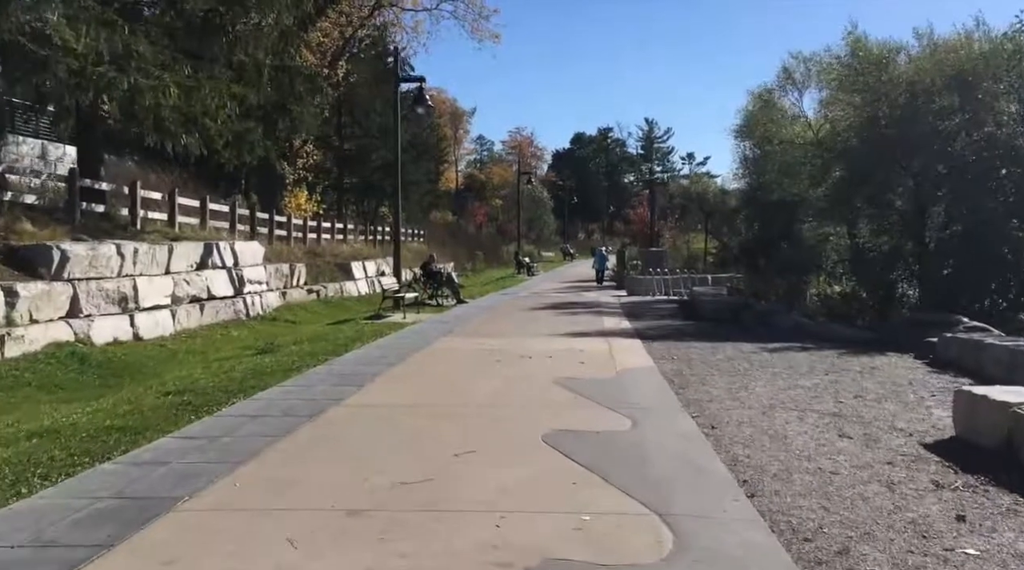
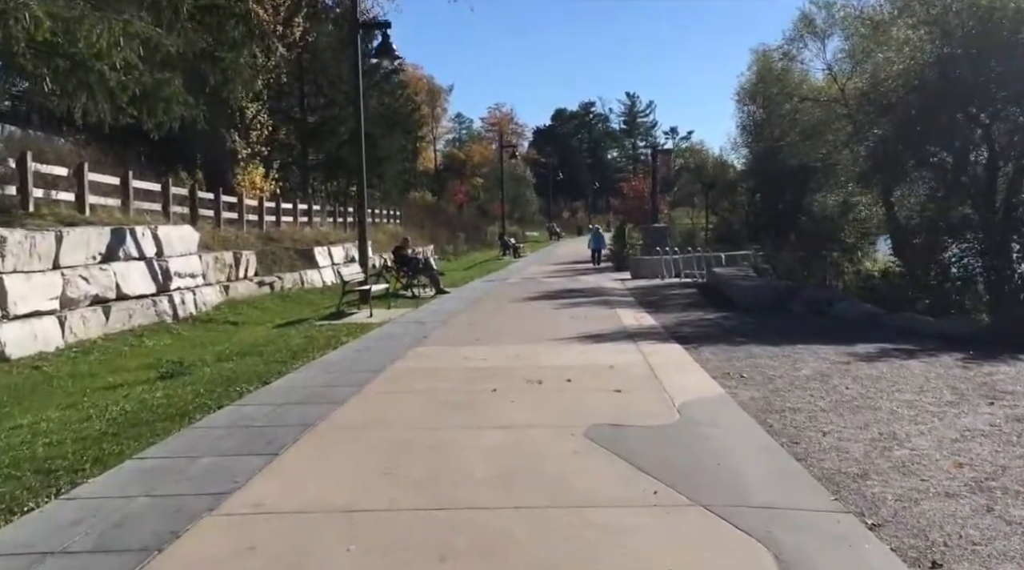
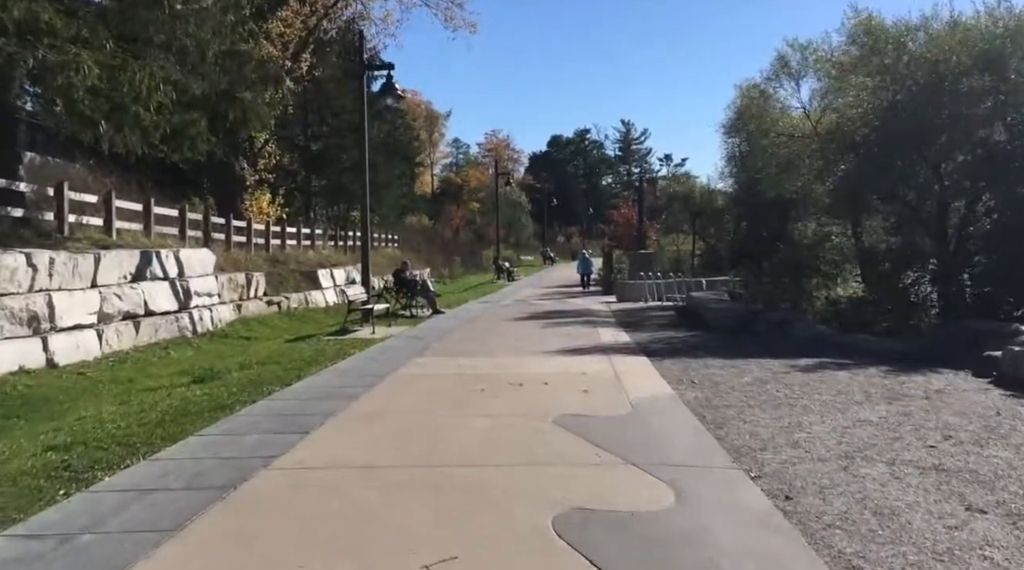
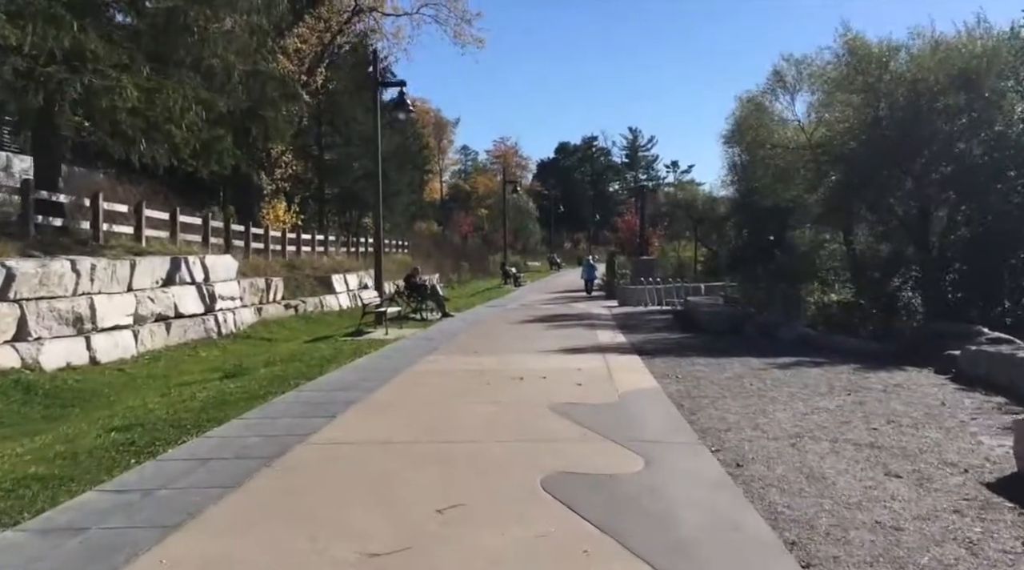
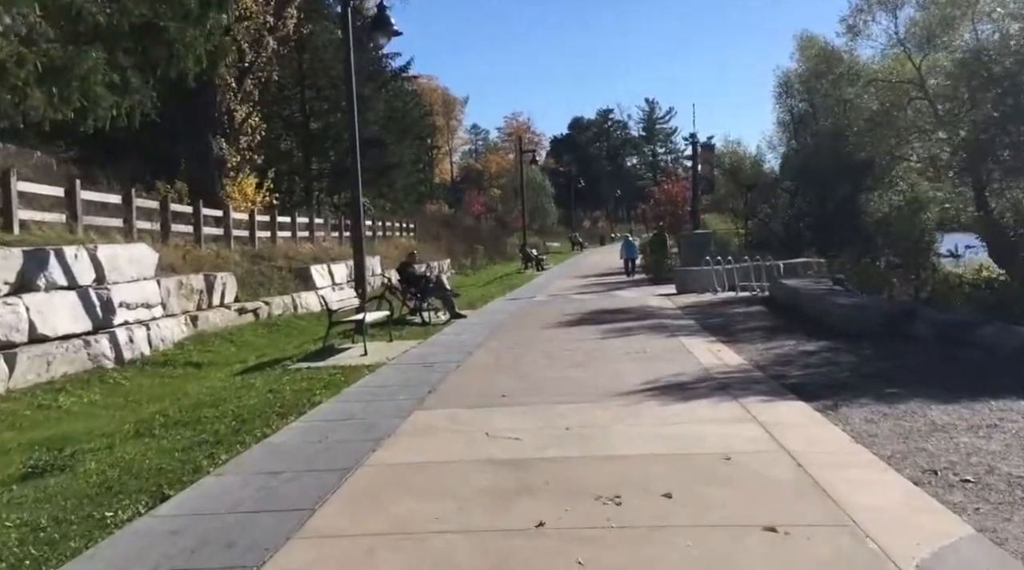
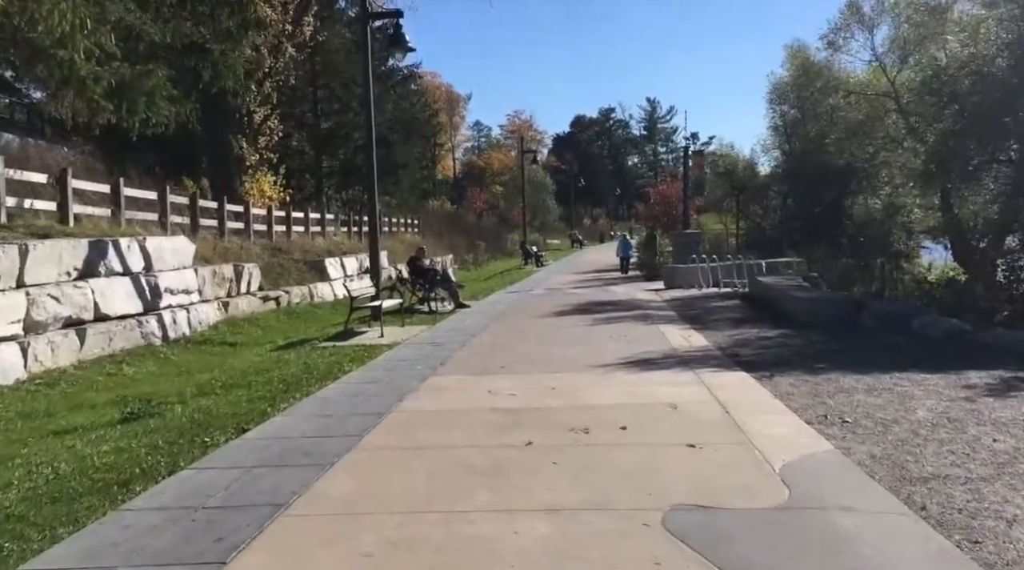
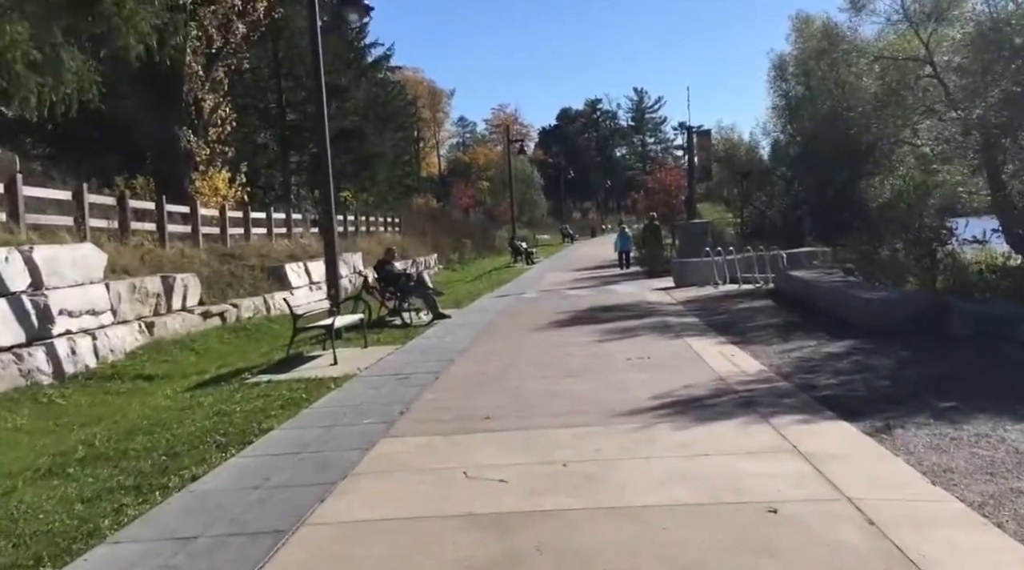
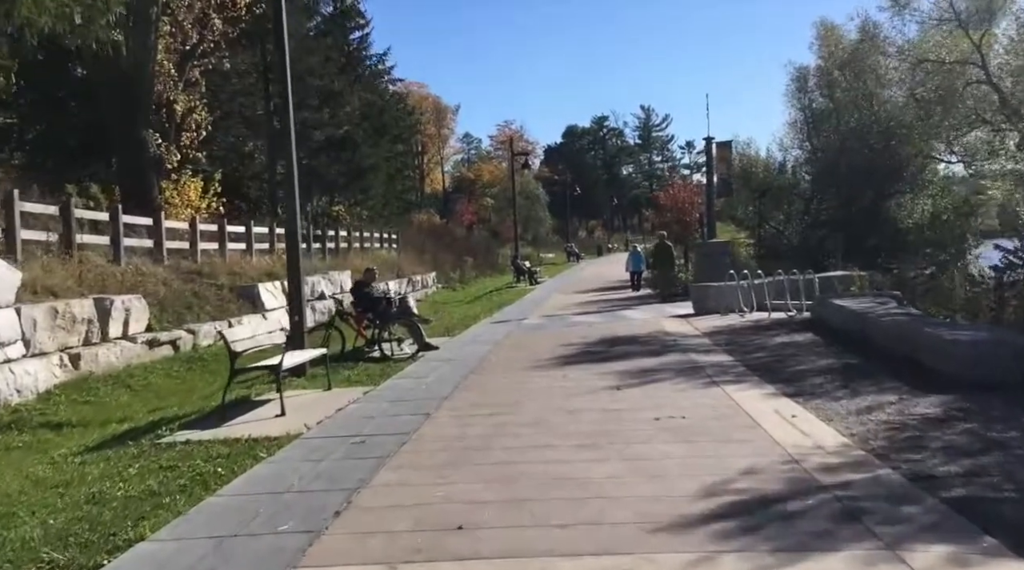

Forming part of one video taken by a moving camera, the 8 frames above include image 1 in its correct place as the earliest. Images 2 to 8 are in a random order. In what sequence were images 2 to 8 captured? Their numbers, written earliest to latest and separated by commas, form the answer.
4, 3, 2, 6, 5, 7, 8
